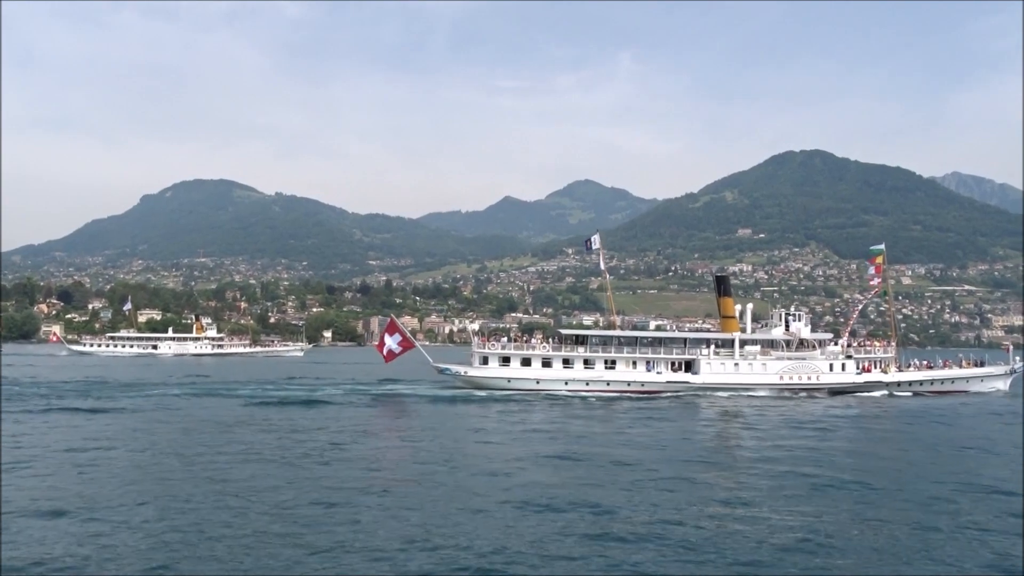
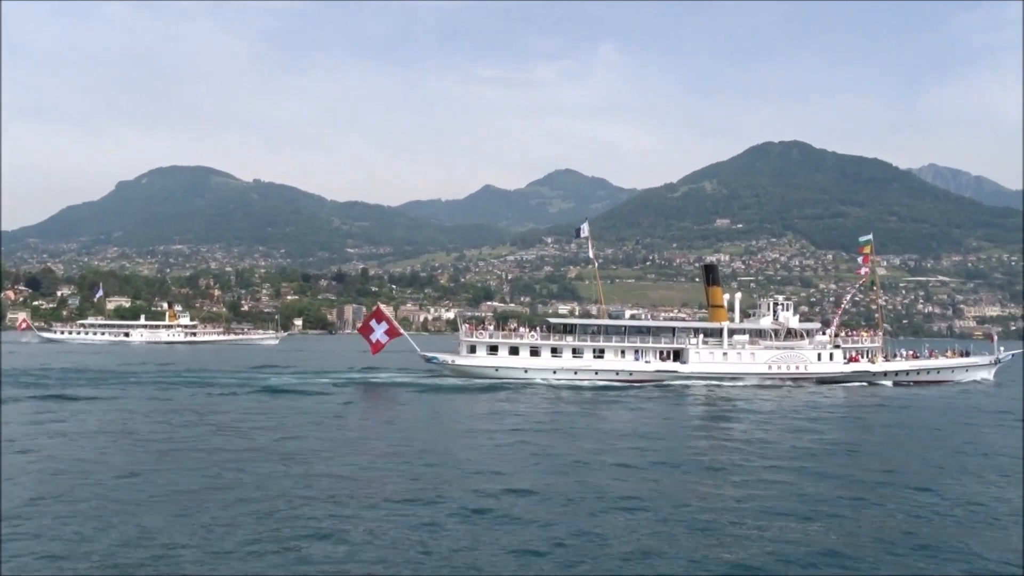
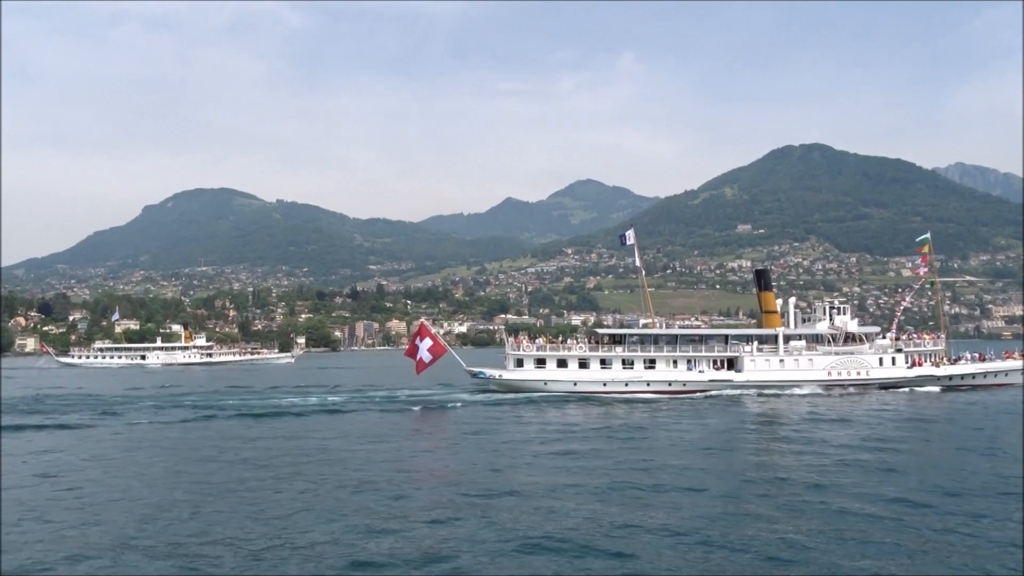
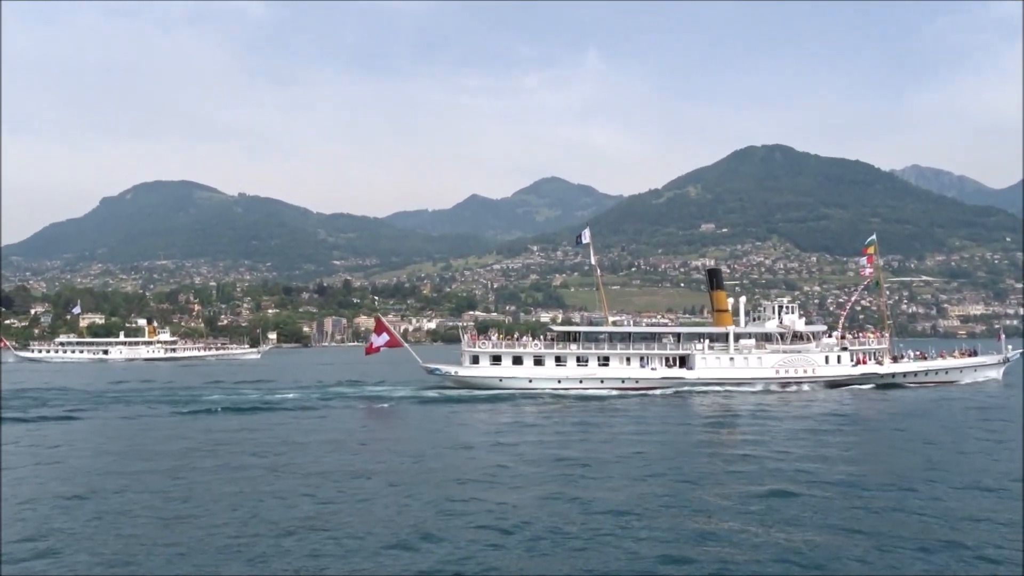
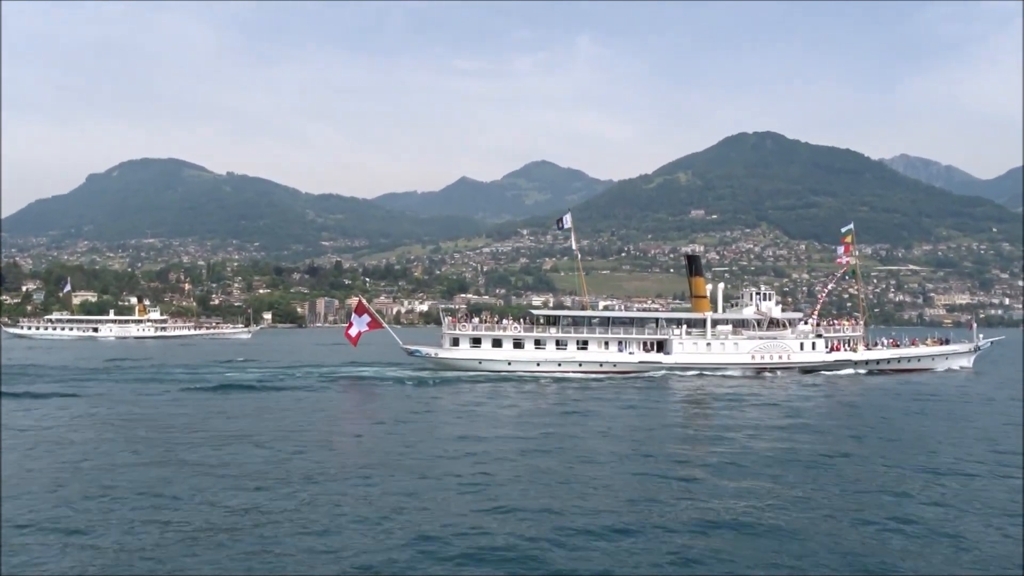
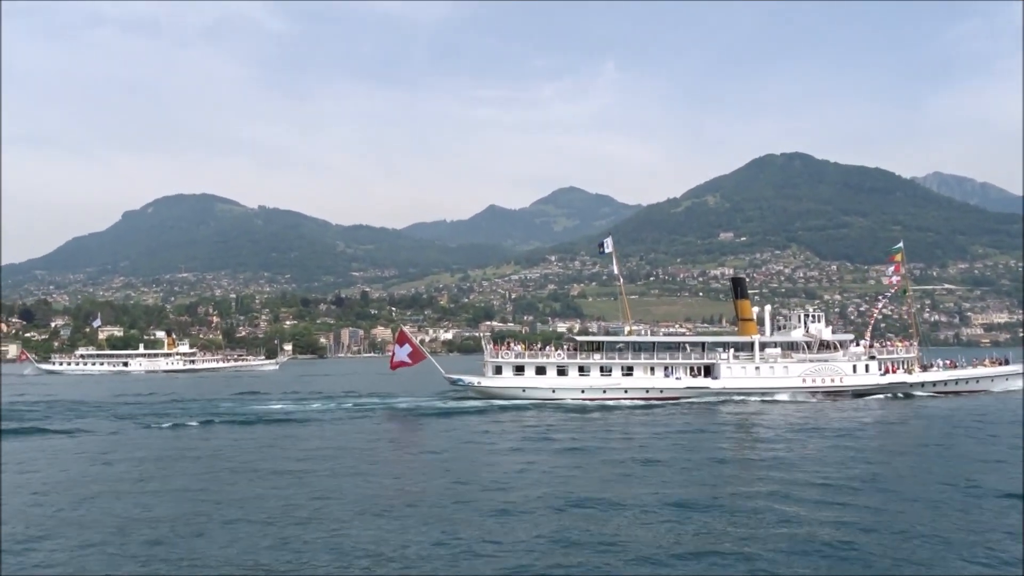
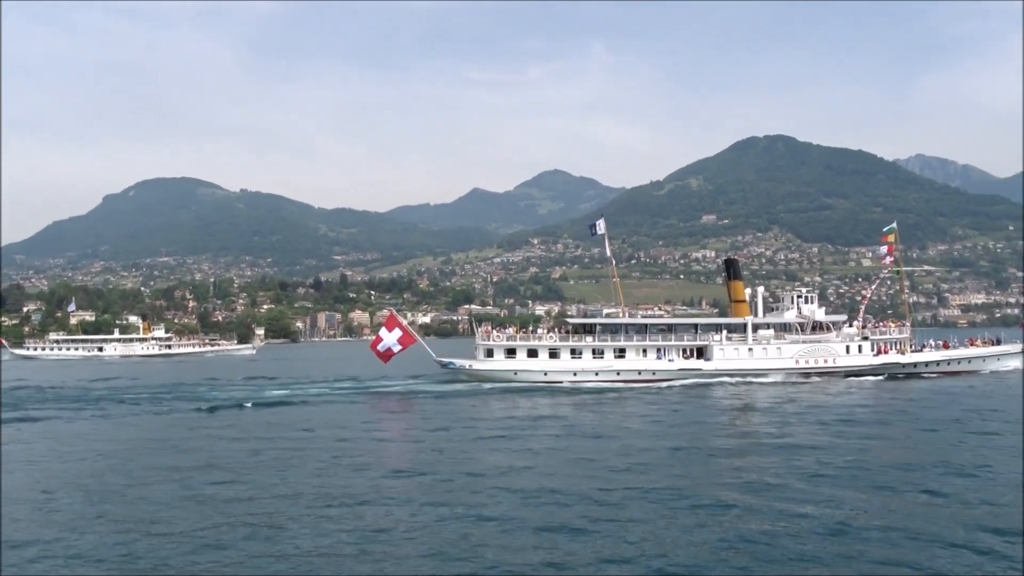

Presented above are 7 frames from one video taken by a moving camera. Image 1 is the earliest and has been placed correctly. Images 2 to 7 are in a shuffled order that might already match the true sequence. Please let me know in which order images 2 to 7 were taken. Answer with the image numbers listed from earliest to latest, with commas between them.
2, 5, 4, 6, 3, 7
